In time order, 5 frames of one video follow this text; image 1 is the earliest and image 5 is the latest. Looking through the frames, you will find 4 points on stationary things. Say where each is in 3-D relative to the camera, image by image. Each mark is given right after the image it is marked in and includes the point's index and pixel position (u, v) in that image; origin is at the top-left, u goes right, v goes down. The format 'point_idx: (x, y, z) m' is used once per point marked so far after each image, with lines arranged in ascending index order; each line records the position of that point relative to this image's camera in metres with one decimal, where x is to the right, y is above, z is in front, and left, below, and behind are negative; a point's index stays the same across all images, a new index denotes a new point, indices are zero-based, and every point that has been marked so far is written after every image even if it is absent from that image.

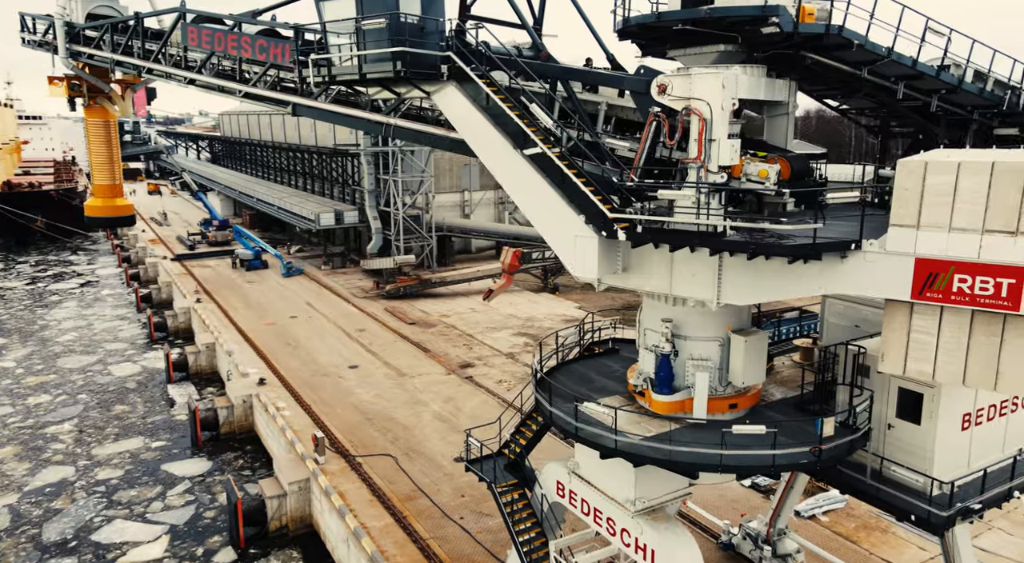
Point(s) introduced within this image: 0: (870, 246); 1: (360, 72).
0: (+4.7, +0.5, +9.4) m
1: (-2.1, +3.7, +13.6) m
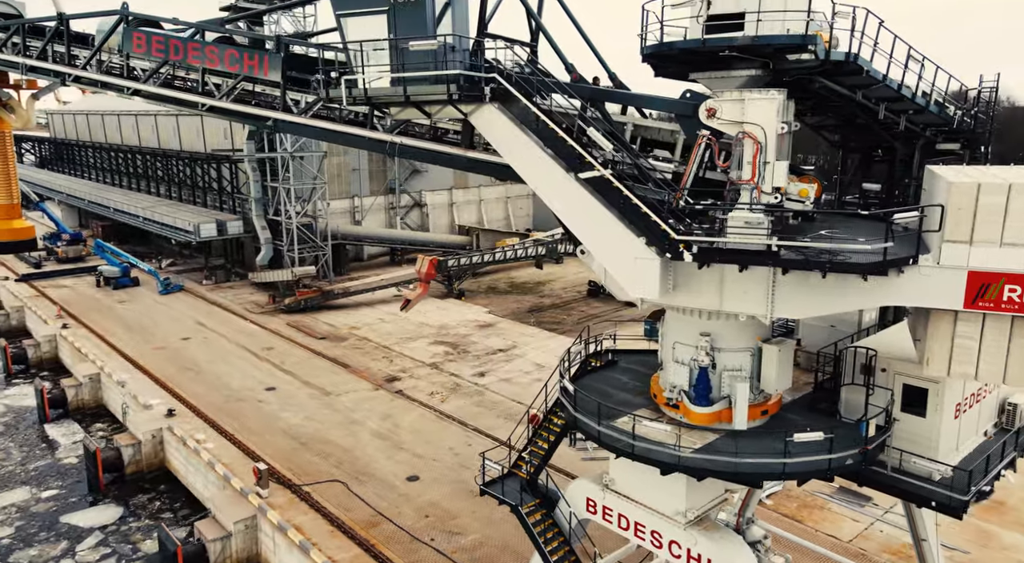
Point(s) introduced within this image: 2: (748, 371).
0: (+5.9, +0.3, +10.3) m
1: (-1.8, +3.3, +13.0) m
2: (+4.1, -1.6, +12.6) m
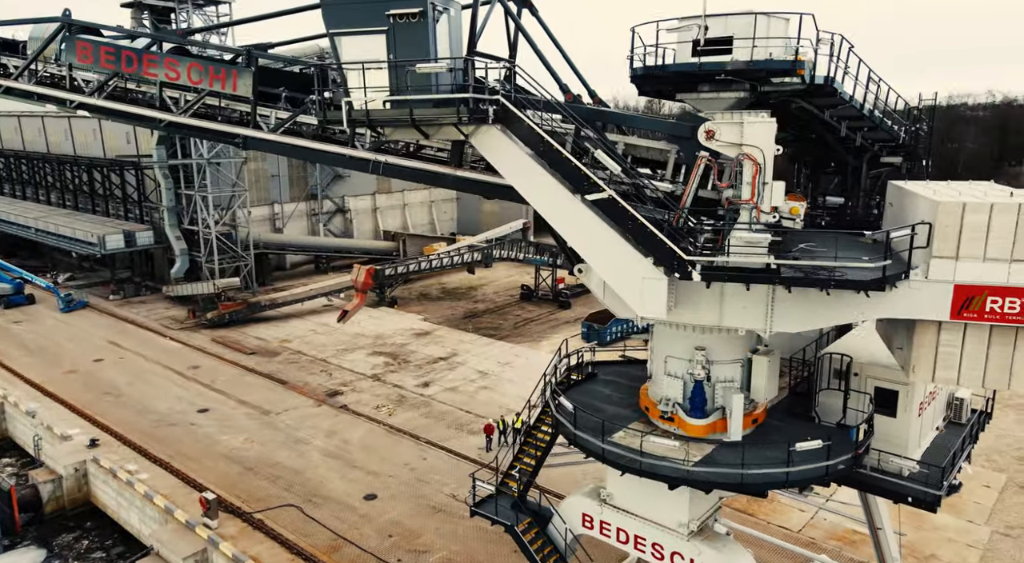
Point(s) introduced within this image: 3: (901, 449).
0: (+6.1, +0.1, +10.9) m
1: (-1.9, +2.8, +12.6) m
2: (+4.1, -1.8, +13.0) m
3: (+7.4, -3.2, +13.7) m
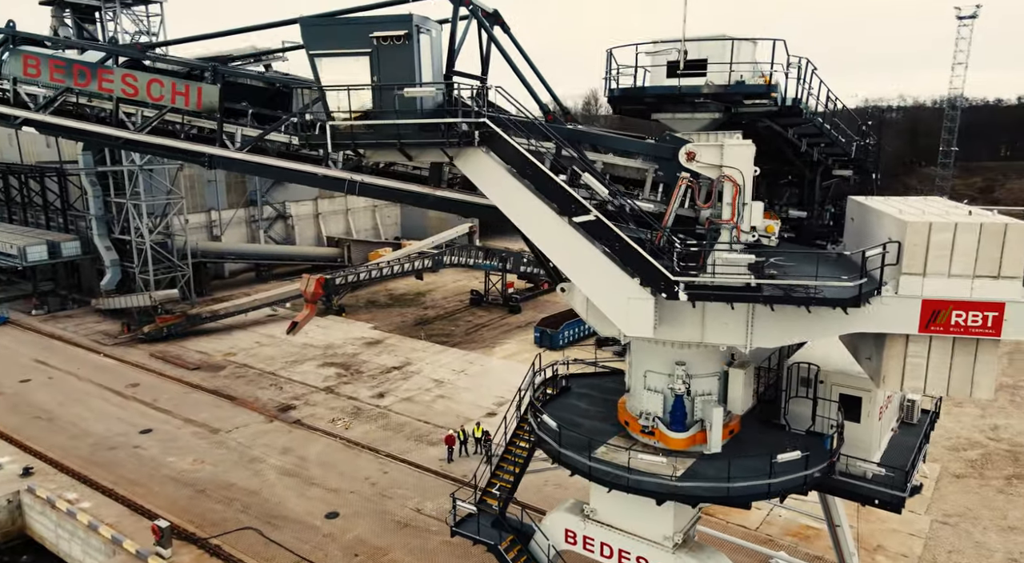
0: (+5.9, -0.2, +11.5) m
1: (-2.3, +2.4, +12.4) m
2: (+3.8, -2.1, +13.3) m
3: (+7.0, -3.4, +14.3) m
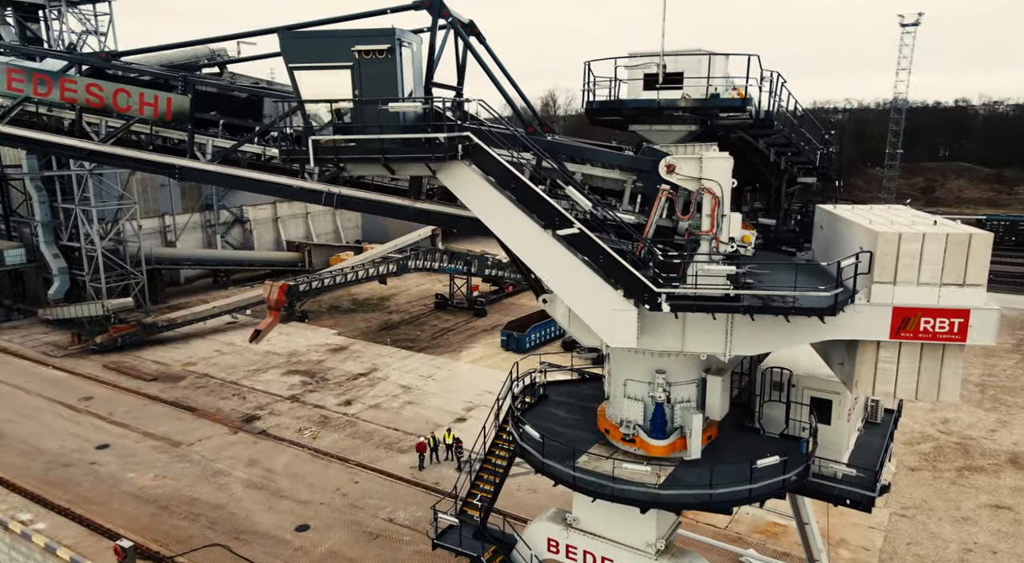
0: (+5.7, -0.3, +11.8) m
1: (-2.6, +2.2, +12.3) m
2: (+3.5, -2.3, +13.6) m
3: (+6.6, -3.5, +14.8) m
